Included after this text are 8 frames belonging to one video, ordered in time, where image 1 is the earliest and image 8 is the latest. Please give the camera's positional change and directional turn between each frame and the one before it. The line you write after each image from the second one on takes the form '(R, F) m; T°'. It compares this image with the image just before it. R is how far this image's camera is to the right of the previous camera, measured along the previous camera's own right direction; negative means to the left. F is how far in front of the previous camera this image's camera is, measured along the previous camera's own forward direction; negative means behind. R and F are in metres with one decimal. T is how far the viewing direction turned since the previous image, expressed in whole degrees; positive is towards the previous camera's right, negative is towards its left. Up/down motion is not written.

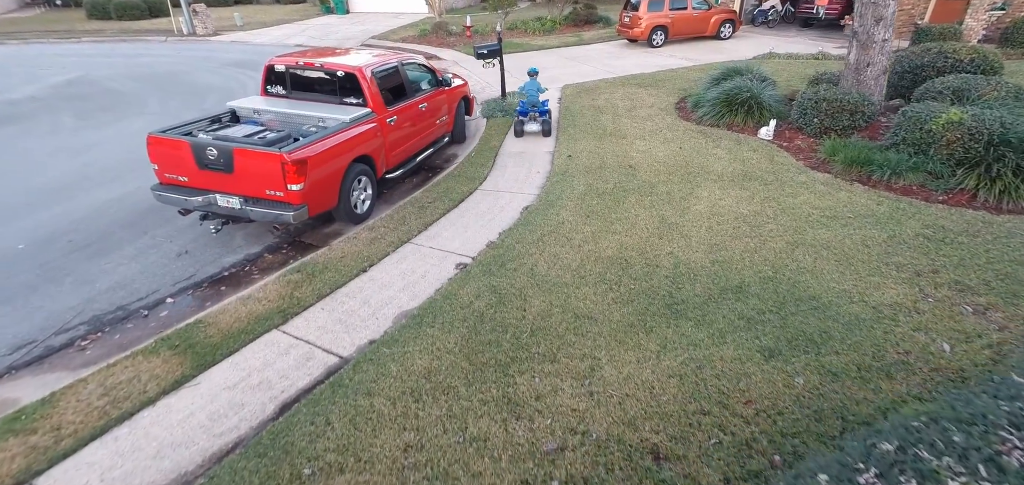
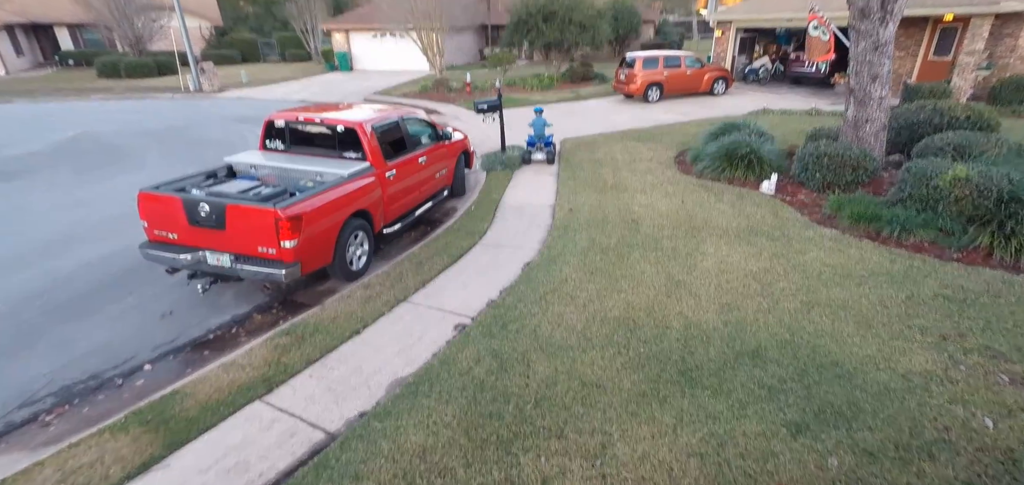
(0.0, +0.2) m; 0°
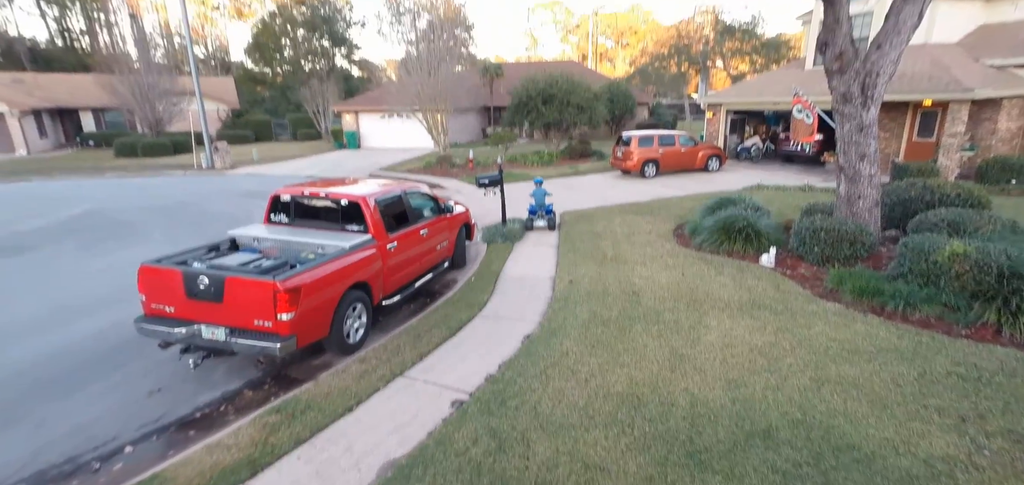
(0.0, 0.0) m; 0°
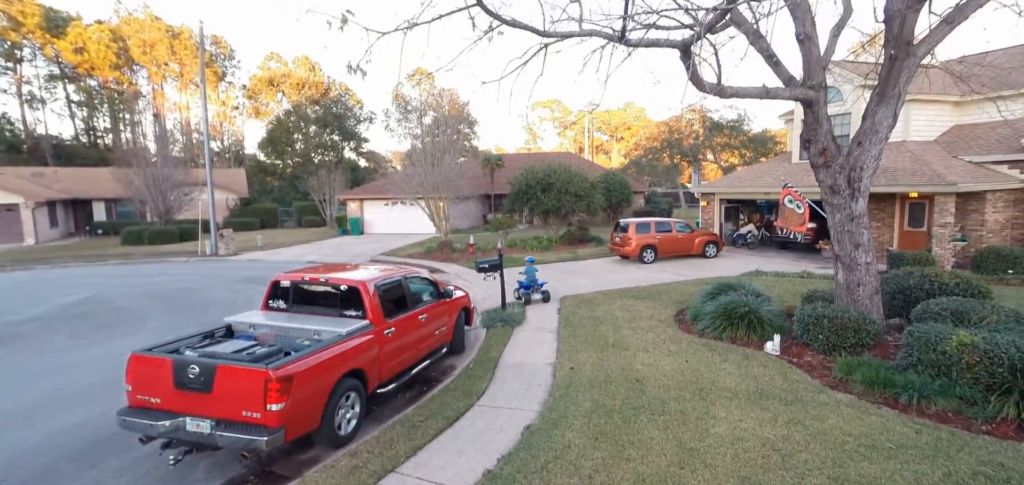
(0.0, 0.0) m; 0°
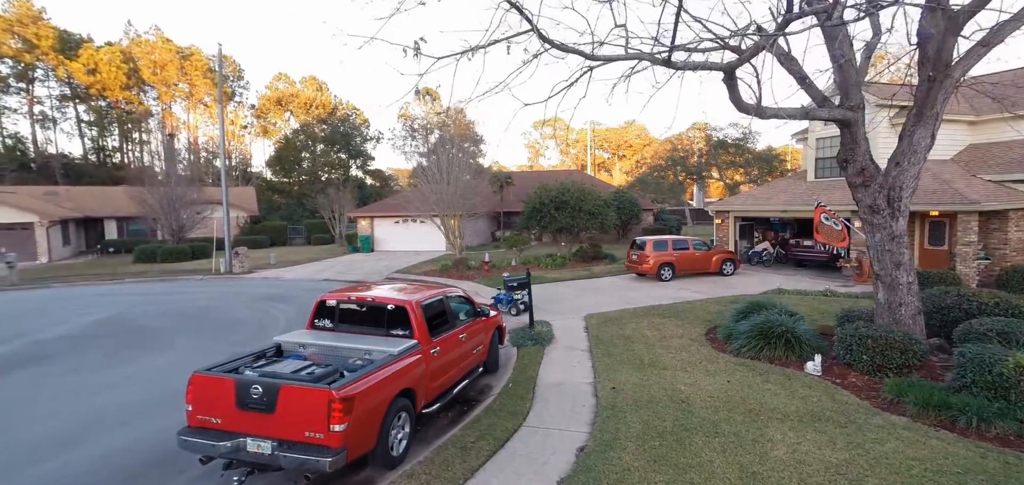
(-0.5, 0.0) m; 0°
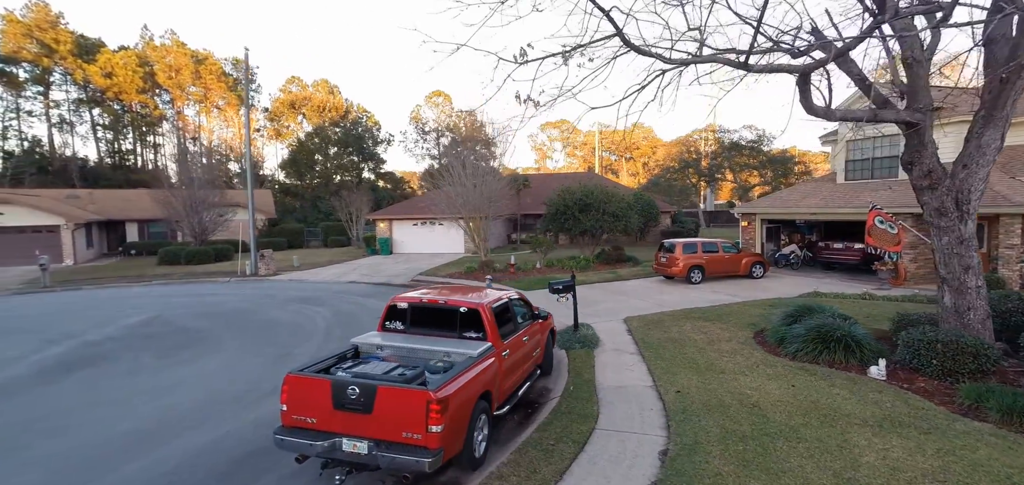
(-0.8, 0.0) m; -1°
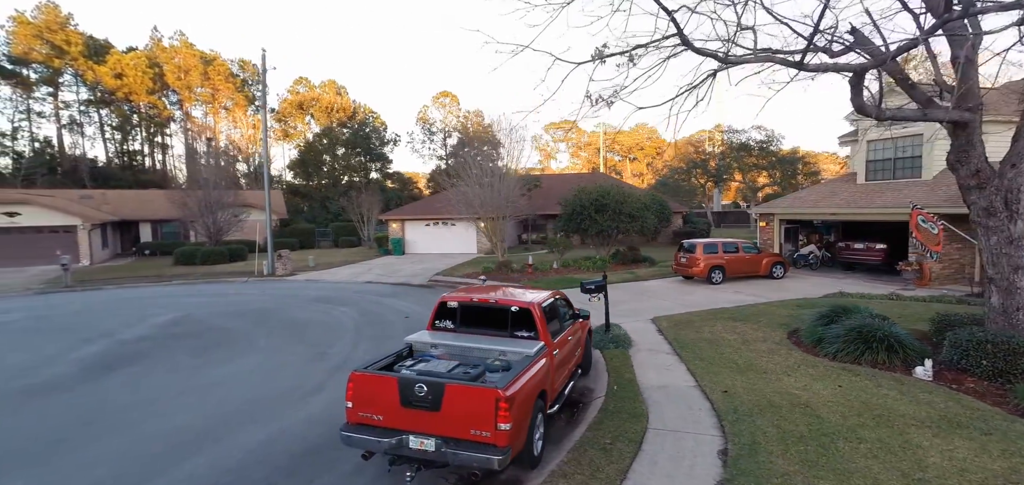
(-0.6, 0.0) m; 0°
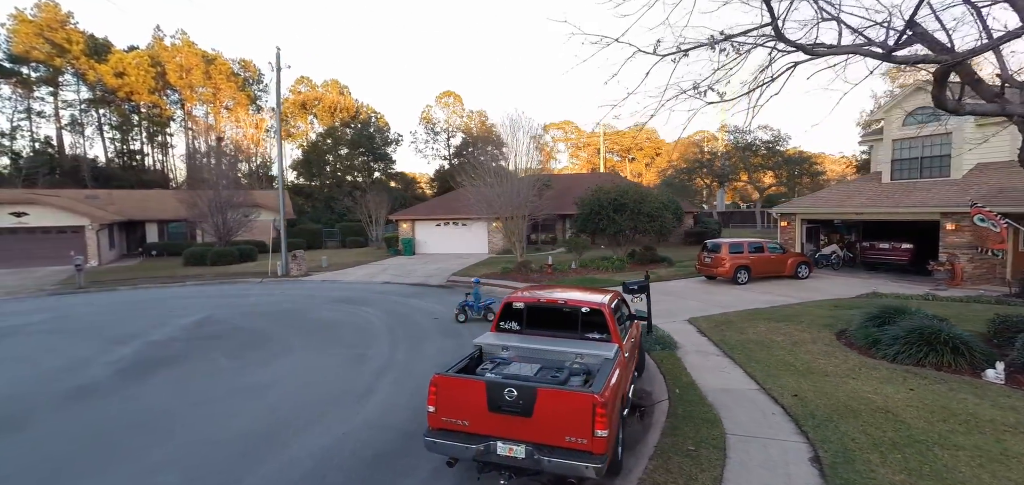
(-0.8, +0.2) m; 0°
